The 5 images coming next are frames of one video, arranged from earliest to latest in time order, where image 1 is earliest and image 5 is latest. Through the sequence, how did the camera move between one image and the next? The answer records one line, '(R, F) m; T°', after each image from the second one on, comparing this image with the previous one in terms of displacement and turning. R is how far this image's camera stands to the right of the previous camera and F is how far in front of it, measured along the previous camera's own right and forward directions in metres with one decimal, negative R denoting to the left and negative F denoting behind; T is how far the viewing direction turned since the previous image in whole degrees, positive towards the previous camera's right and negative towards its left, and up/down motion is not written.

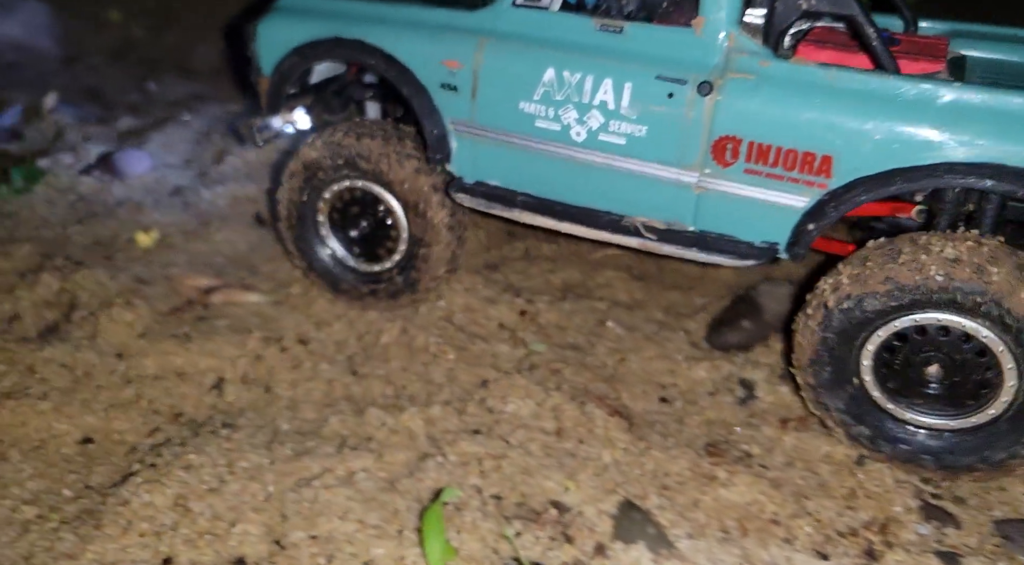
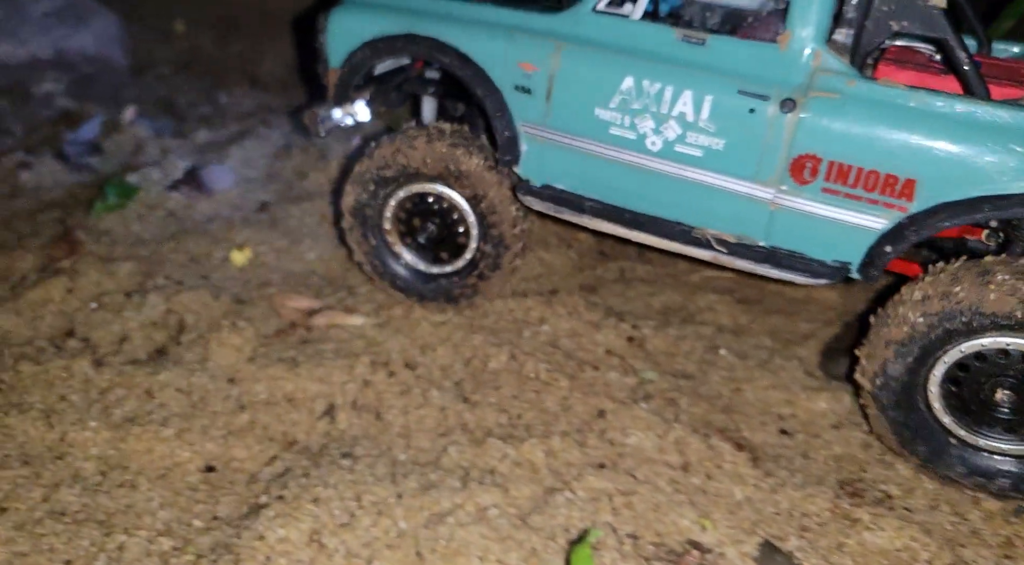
(-0.3, 0.0) m; -2°
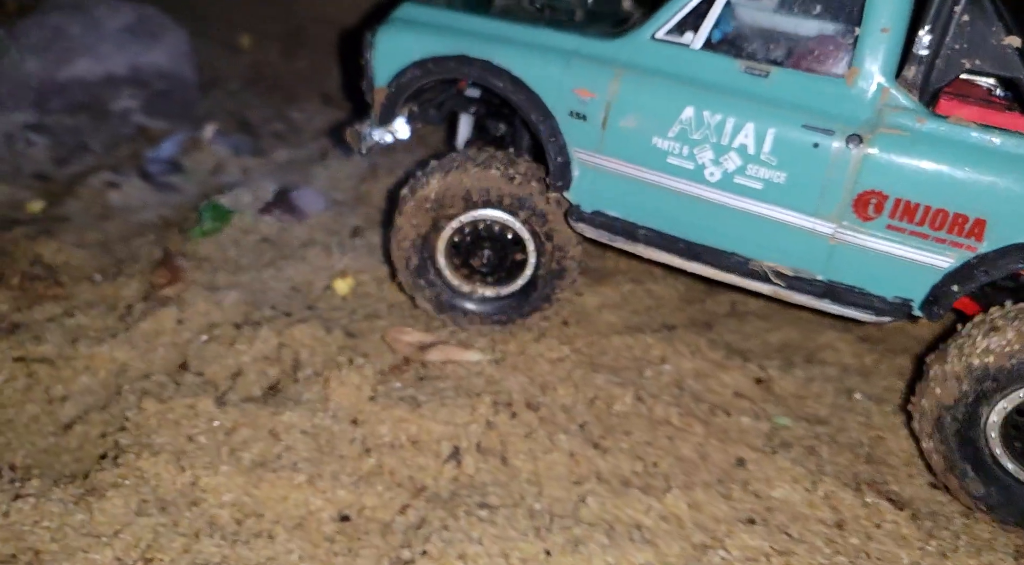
(-0.4, +0.1) m; -2°
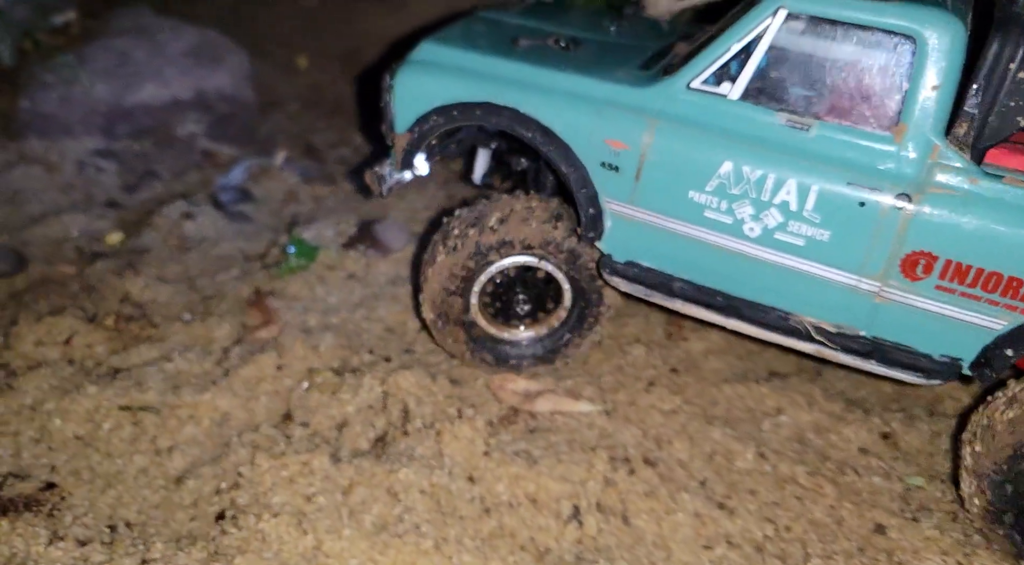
(-0.4, +0.1) m; -2°
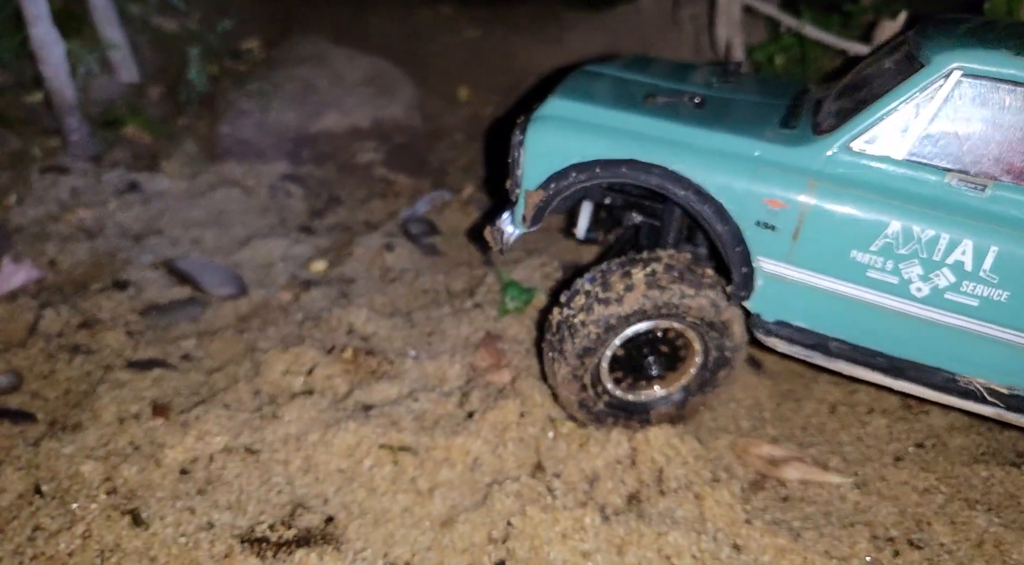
(-0.7, -0.1) m; -6°
